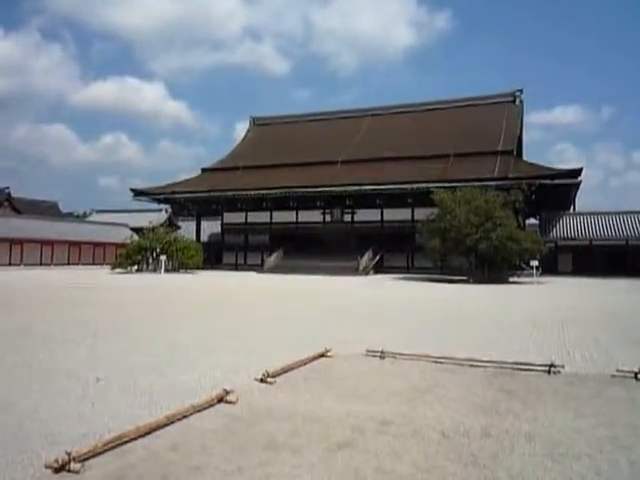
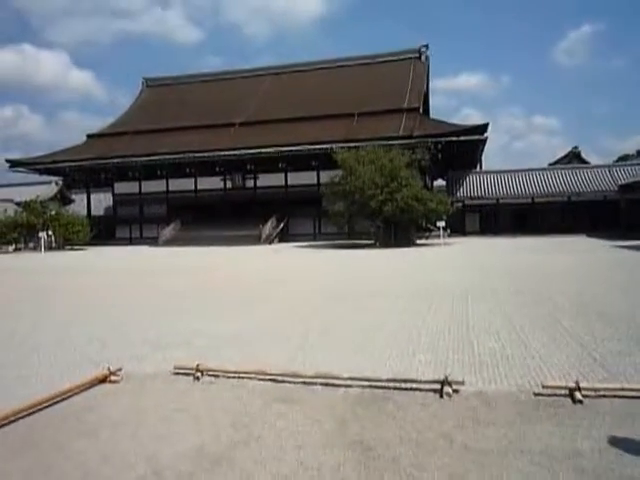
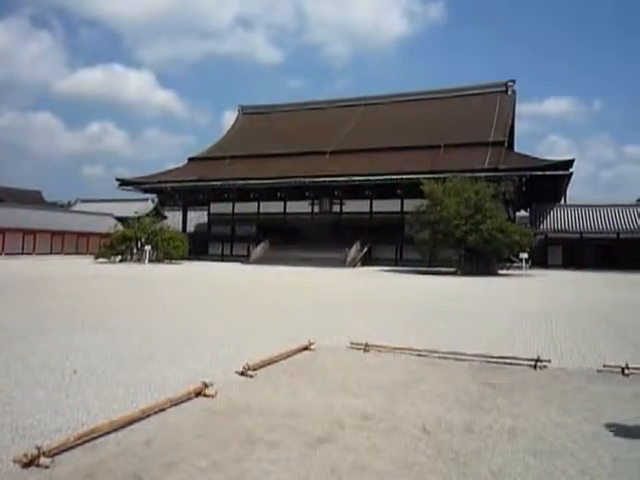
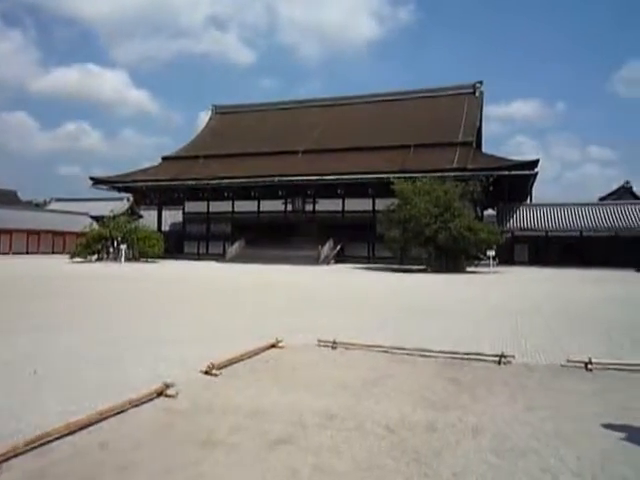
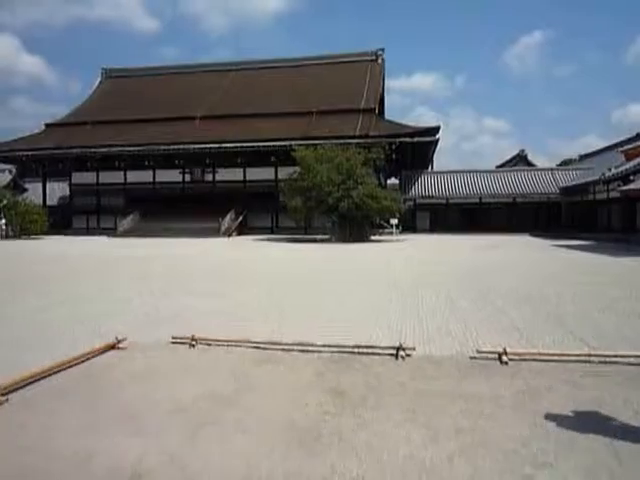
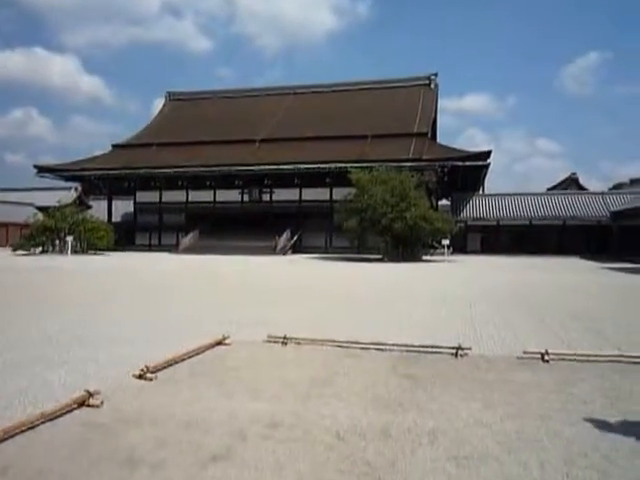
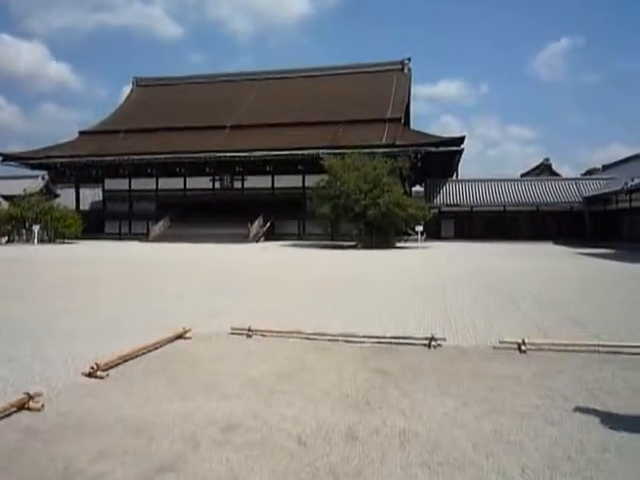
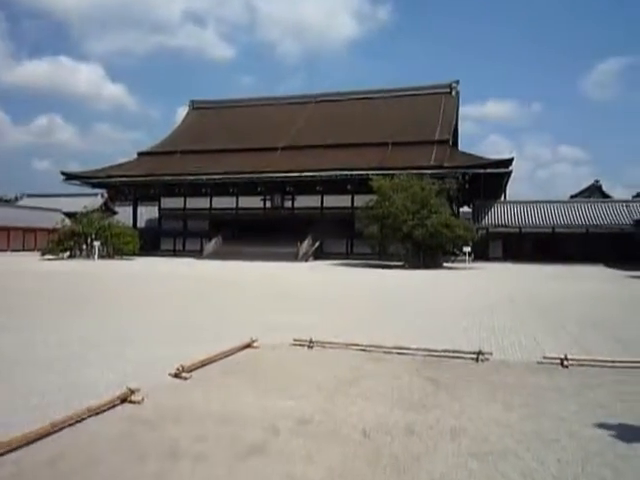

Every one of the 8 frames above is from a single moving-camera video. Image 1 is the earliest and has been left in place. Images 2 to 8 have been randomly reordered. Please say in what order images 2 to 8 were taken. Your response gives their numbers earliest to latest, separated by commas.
3, 4, 8, 6, 7, 5, 2
